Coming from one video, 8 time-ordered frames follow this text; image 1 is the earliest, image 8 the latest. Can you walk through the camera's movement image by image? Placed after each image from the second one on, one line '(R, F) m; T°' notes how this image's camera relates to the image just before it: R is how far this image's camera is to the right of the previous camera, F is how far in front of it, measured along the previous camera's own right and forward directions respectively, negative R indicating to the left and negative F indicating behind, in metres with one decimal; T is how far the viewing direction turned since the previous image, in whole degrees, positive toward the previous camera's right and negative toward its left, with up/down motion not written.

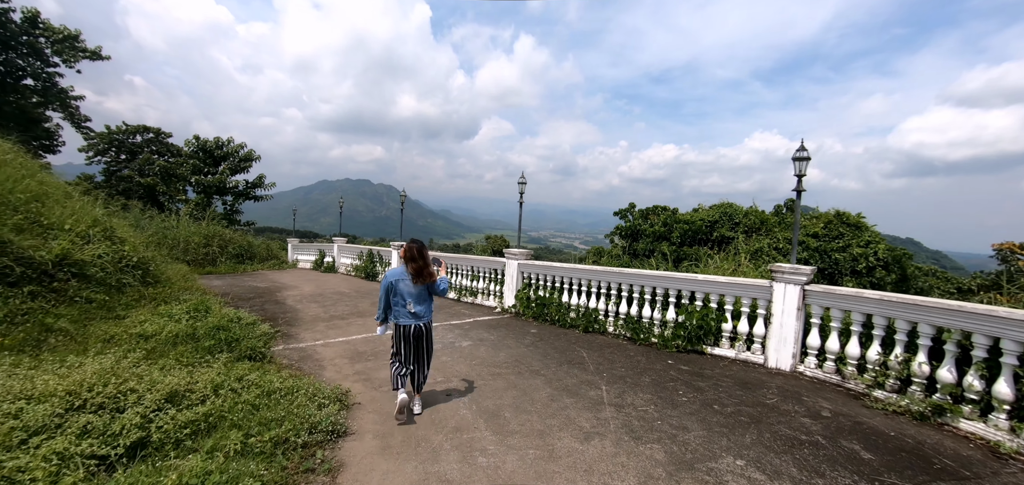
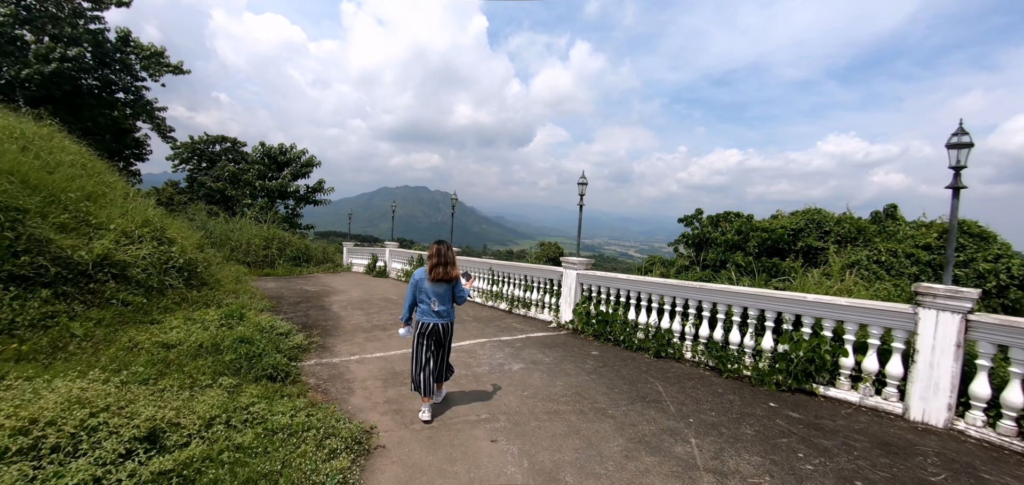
(-0.1, +0.8) m; -7°
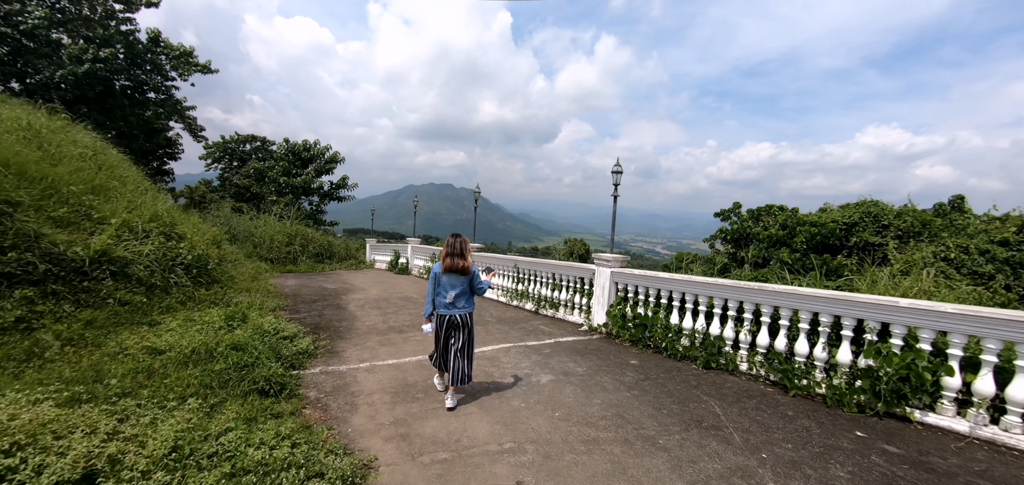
(0.0, +0.6) m; -3°
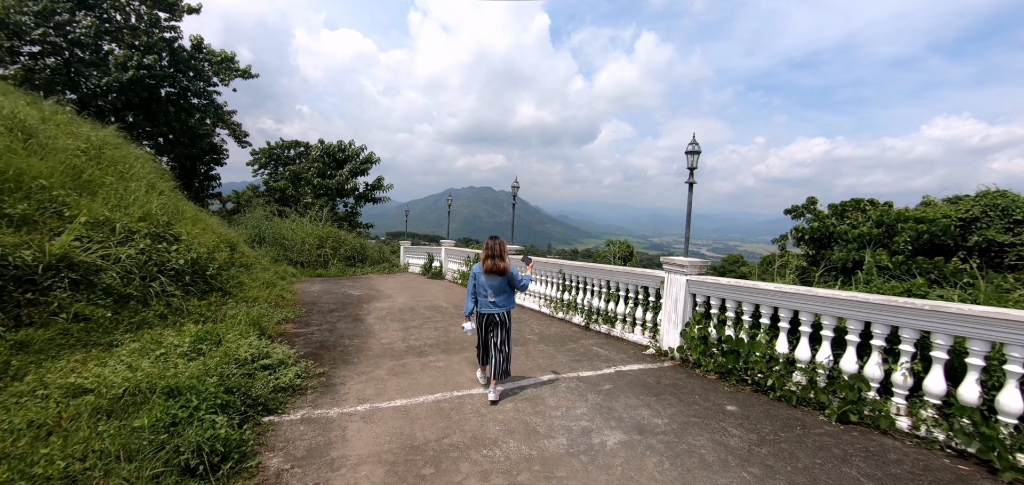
(-0.1, +1.2) m; -5°
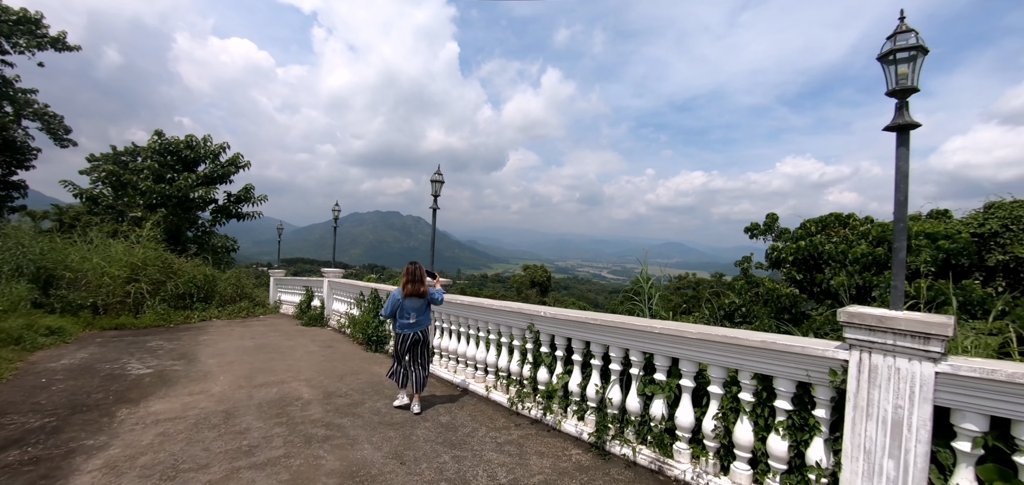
(-0.1, +3.2) m; +12°
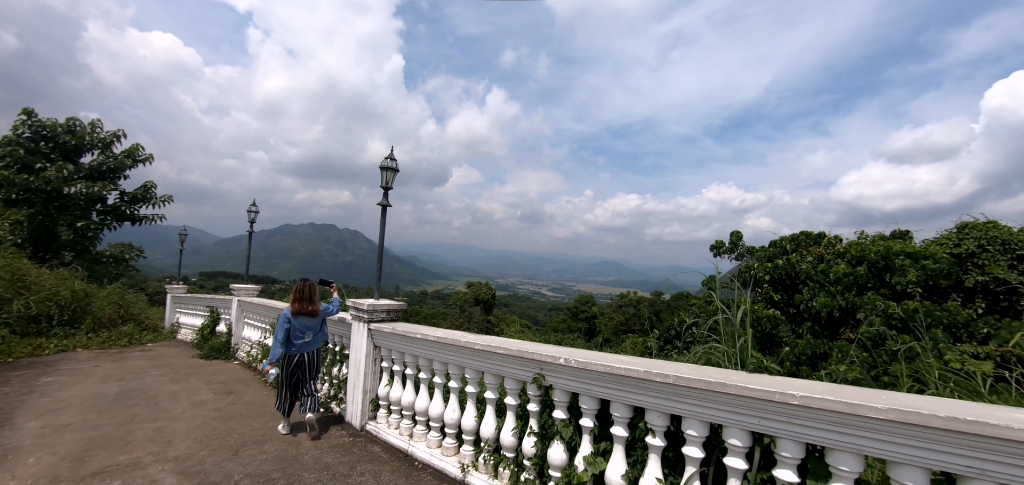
(-0.3, +1.2) m; +8°
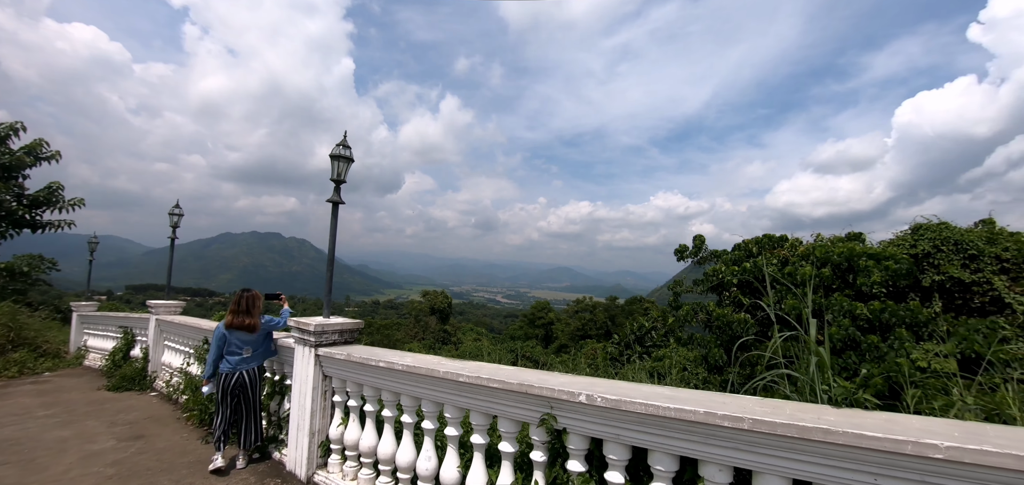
(-0.2, +0.5) m; +6°
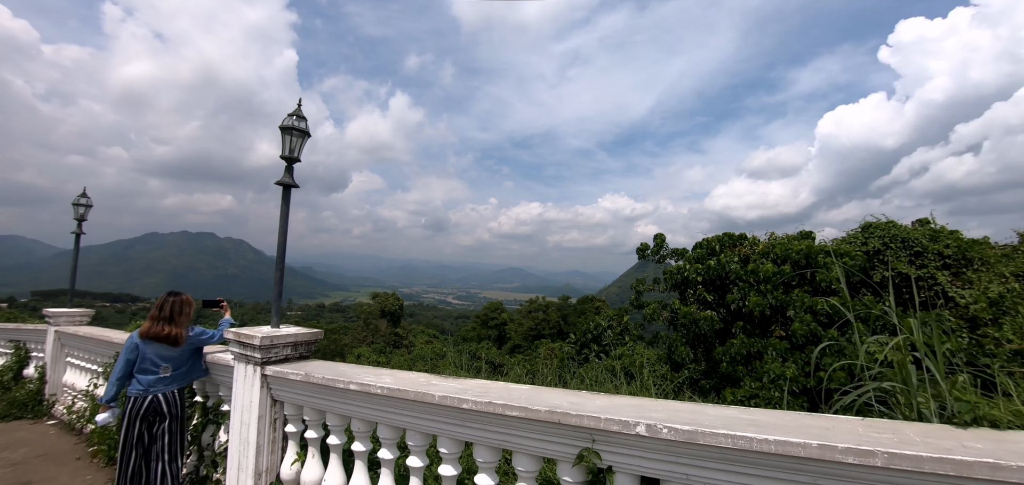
(-0.3, +0.4) m; +7°
